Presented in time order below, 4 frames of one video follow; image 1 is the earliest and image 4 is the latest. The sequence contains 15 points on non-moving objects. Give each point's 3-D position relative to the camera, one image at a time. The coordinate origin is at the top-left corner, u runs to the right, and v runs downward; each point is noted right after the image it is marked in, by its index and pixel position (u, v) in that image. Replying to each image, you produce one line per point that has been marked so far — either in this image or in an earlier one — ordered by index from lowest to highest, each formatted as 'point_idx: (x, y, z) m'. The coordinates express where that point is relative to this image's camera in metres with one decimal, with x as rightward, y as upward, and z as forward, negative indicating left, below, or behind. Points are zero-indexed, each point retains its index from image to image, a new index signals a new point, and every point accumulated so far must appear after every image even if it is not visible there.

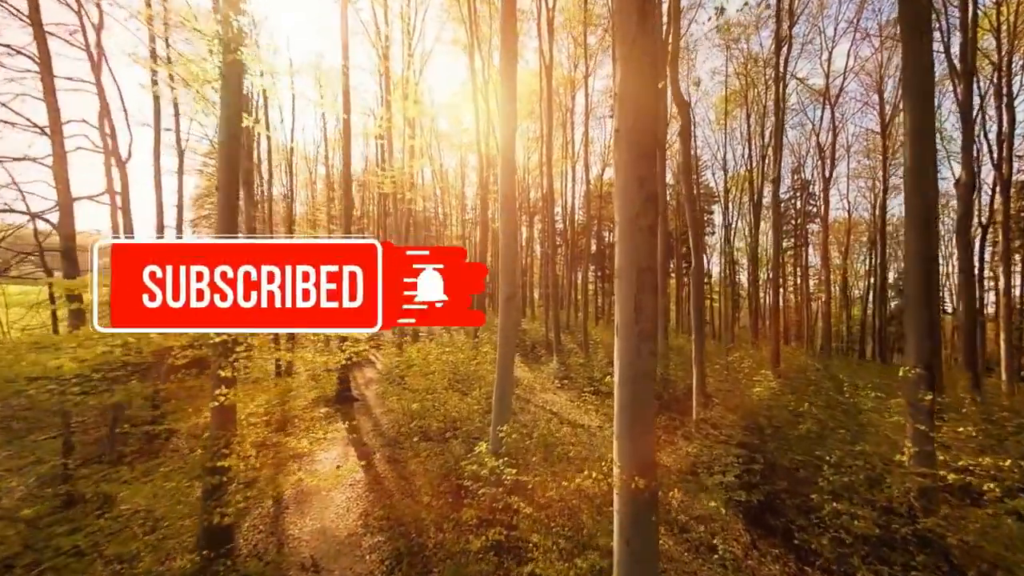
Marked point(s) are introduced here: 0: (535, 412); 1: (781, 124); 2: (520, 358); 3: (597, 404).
0: (+0.7, -3.7, +12.1) m
1: (+12.8, +7.8, +19.5) m
2: (+0.4, -3.3, +19.3) m
3: (+2.6, -3.6, +12.6) m
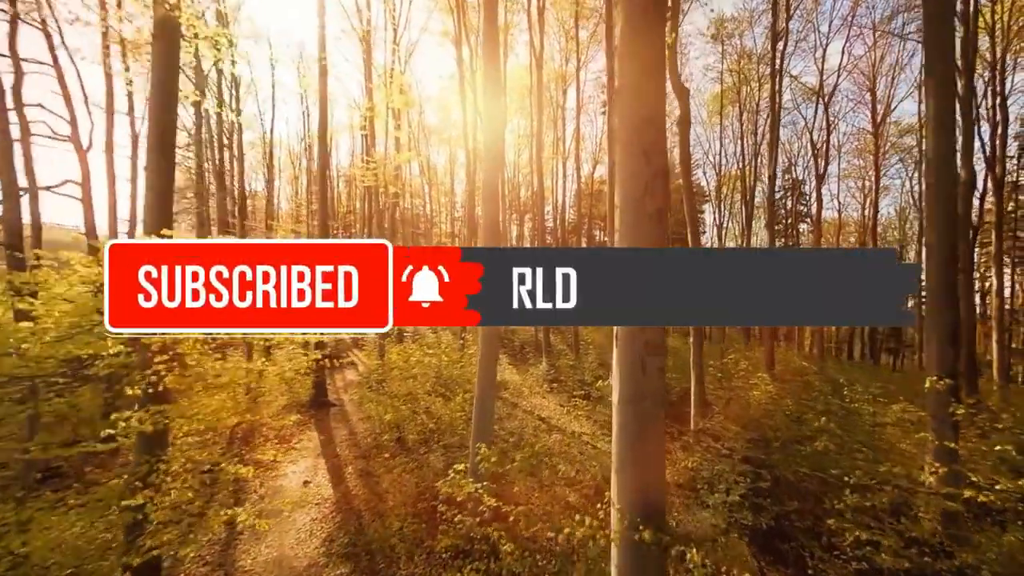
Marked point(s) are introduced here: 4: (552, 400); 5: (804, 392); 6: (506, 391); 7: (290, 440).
0: (+0.3, -3.6, +11.5) m
1: (+12.3, +7.8, +19.1) m
2: (-0.2, -3.3, +18.6) m
3: (+2.2, -3.5, +11.9) m
4: (+1.3, -3.6, +13.3) m
5: (+8.6, -3.1, +12.1) m
6: (-0.2, -3.5, +14.1) m
7: (-5.3, -3.7, +9.9) m
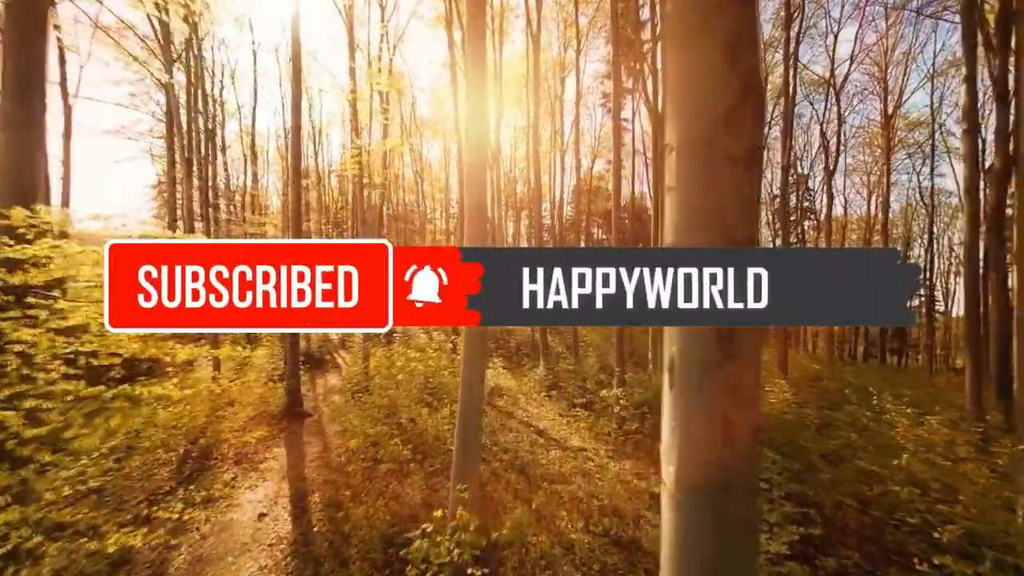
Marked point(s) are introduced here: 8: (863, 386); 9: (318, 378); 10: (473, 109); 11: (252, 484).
0: (+0.2, -3.6, +10.3) m
1: (+12.1, +7.9, +18.0) m
2: (-0.4, -3.2, +17.4) m
3: (+2.1, -3.5, +10.8) m
4: (+1.1, -3.6, +12.2) m
5: (+8.4, -3.1, +11.0) m
6: (-0.4, -3.5, +12.9) m
7: (-5.5, -3.6, +8.8) m
8: (+11.7, -3.2, +13.8) m
9: (-7.2, -3.4, +15.3) m
10: (-0.7, +3.9, +8.9) m
11: (-5.0, -3.7, +7.8) m
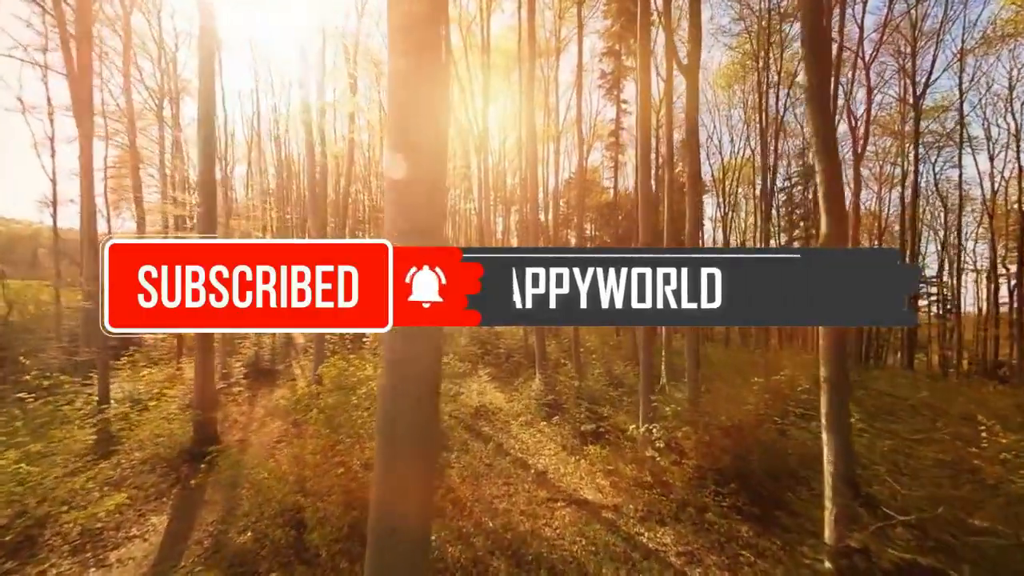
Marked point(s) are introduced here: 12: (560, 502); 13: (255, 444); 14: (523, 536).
0: (0.0, -3.5, +7.6) m
1: (+11.7, +8.0, +15.5) m
2: (-0.8, -3.1, +14.7) m
3: (+1.9, -3.4, +8.1) m
4: (+0.9, -3.5, +9.4) m
5: (+8.2, -3.0, +8.4) m
6: (-0.6, -3.4, +10.1) m
7: (-5.6, -3.5, +5.8) m
8: (+11.4, -3.1, +11.3) m
9: (-7.5, -3.2, +12.3) m
10: (-0.9, +4.0, +6.1) m
11: (-5.1, -3.6, +4.9) m
12: (+0.8, -3.6, +6.8) m
13: (-5.1, -3.1, +8.1) m
14: (+0.2, -3.5, +5.9) m
